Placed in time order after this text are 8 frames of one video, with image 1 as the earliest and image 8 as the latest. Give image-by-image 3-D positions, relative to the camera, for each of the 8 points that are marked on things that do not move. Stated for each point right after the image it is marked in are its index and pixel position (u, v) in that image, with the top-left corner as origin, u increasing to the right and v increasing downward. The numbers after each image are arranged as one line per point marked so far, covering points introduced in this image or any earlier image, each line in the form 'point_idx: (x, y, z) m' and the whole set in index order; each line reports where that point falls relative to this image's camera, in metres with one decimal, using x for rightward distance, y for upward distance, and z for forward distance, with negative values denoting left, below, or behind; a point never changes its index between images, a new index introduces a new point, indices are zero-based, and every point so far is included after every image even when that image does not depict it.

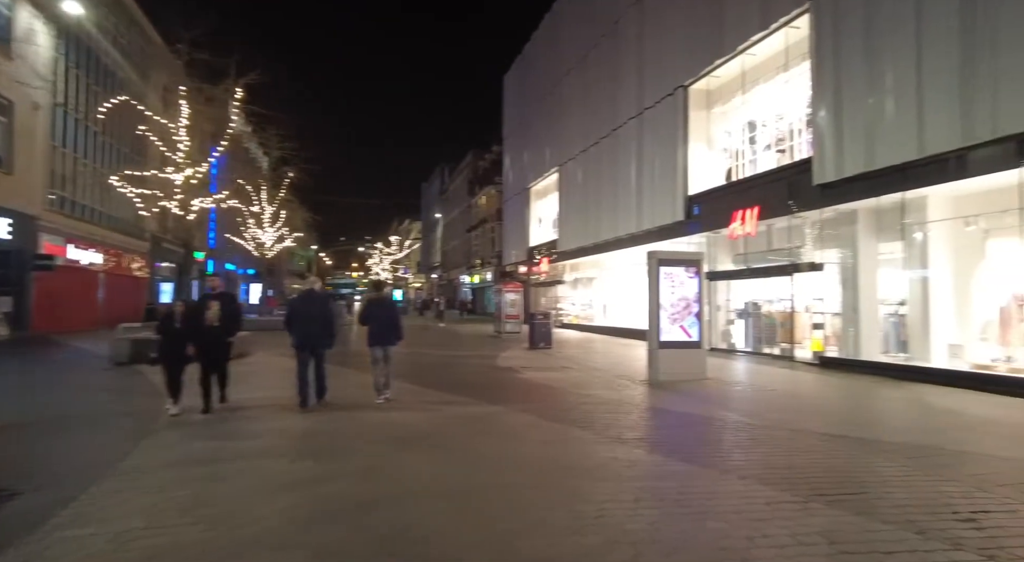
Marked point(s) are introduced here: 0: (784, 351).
0: (+8.6, -2.2, +17.3) m
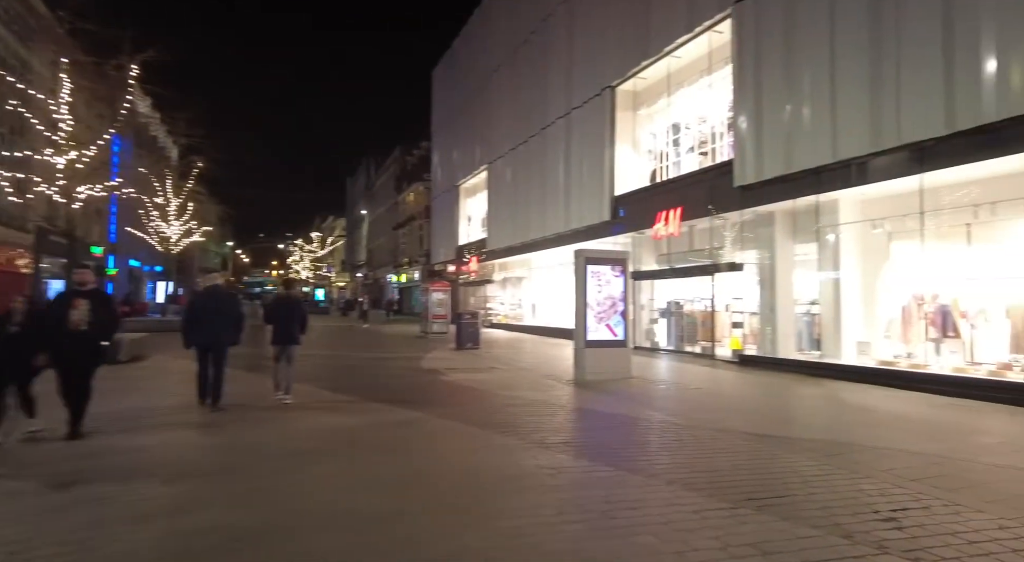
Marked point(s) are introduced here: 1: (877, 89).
0: (+6.2, -2.2, +17.7) m
1: (+7.8, +4.2, +11.7) m
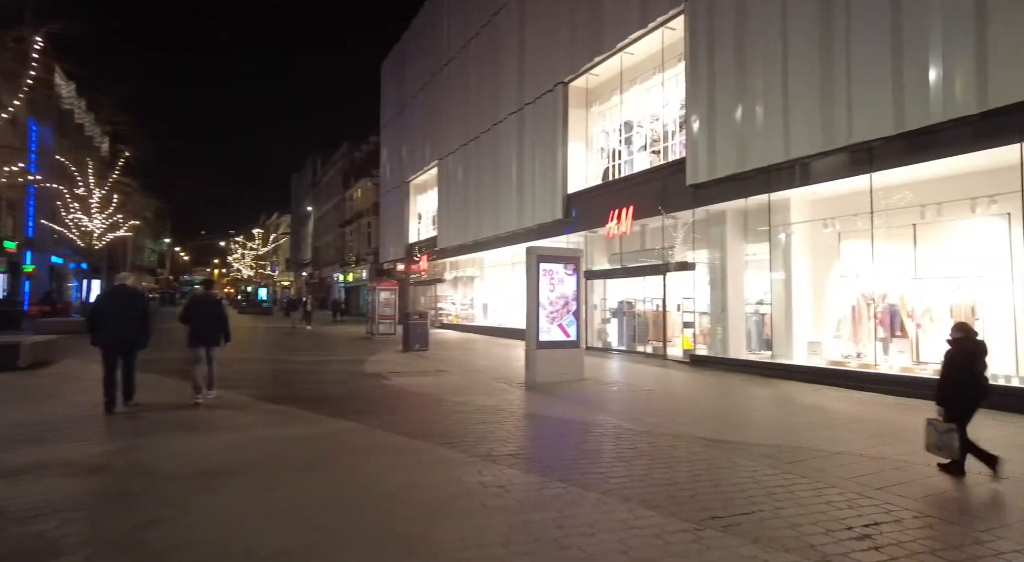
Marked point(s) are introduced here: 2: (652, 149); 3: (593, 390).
0: (+4.6, -2.2, +17.5) m
1: (+6.8, +4.2, +11.7) m
2: (+4.5, +4.3, +17.7) m
3: (+1.7, -2.3, +11.3) m
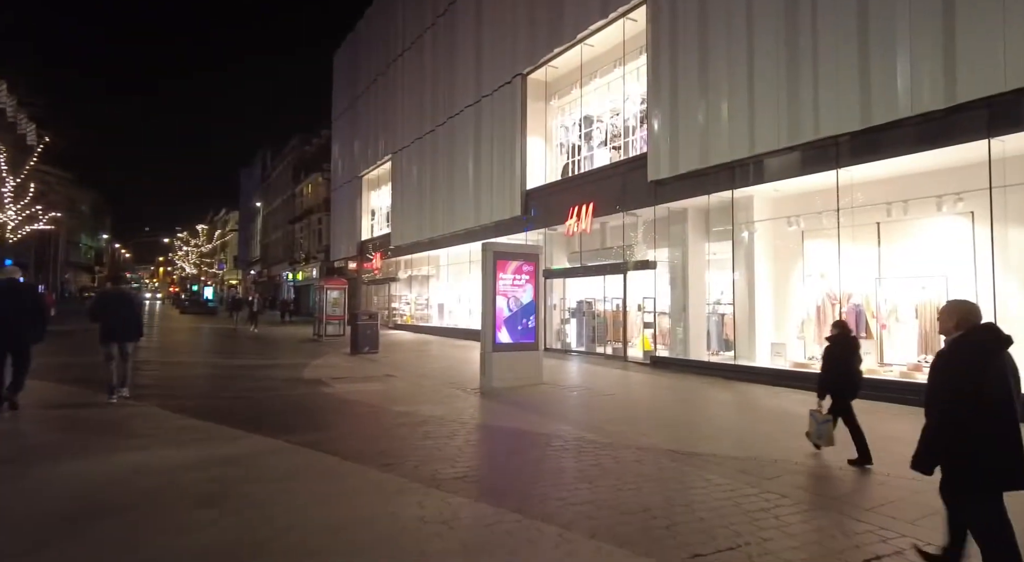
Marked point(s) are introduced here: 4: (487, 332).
0: (+3.2, -2.2, +17.0) m
1: (+5.9, +4.2, +11.3) m
2: (+3.2, +4.3, +17.2) m
3: (+0.8, -2.2, +10.6) m
4: (-0.5, -1.0, +11.0) m
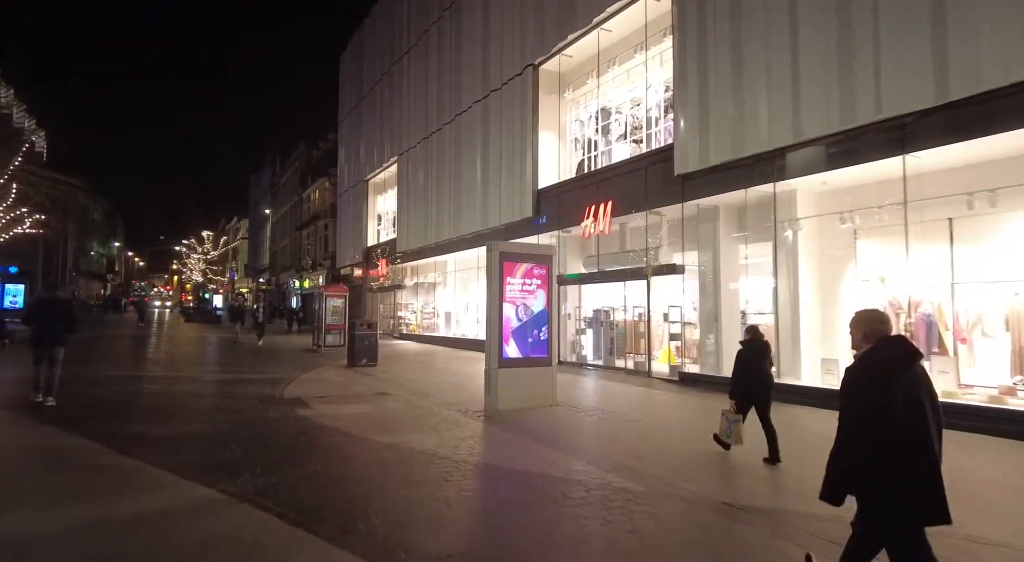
0: (+3.5, -2.4, +15.4) m
1: (+6.0, +4.1, +9.8) m
2: (+3.5, +4.1, +15.7) m
3: (+0.9, -2.3, +9.1) m
4: (-0.3, -1.1, +9.5) m
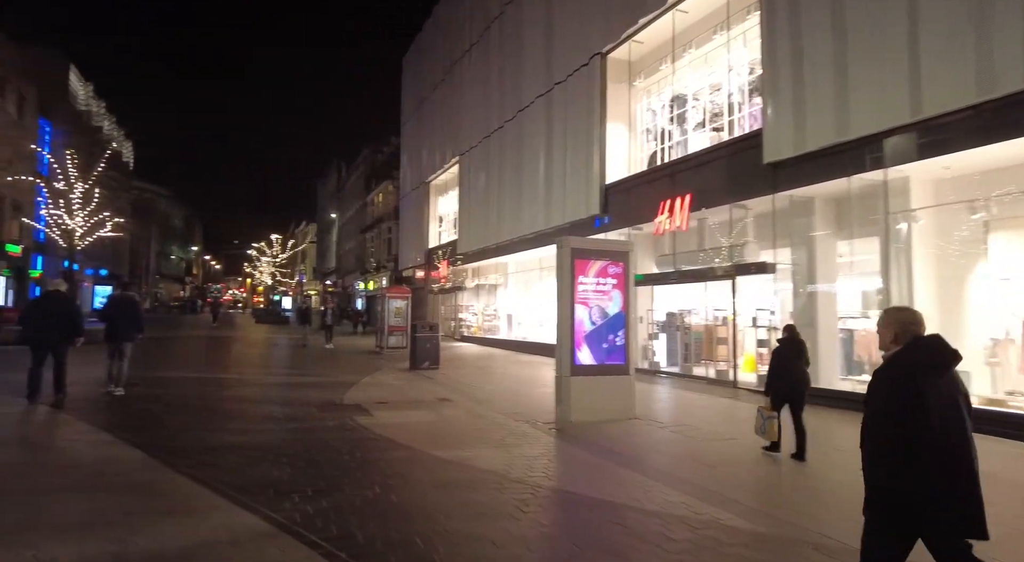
0: (+5.3, -2.4, +14.1) m
1: (+7.2, +4.1, +8.3) m
2: (+5.3, +4.1, +14.5) m
3: (+2.0, -2.3, +8.1) m
4: (+0.8, -1.1, +8.7) m
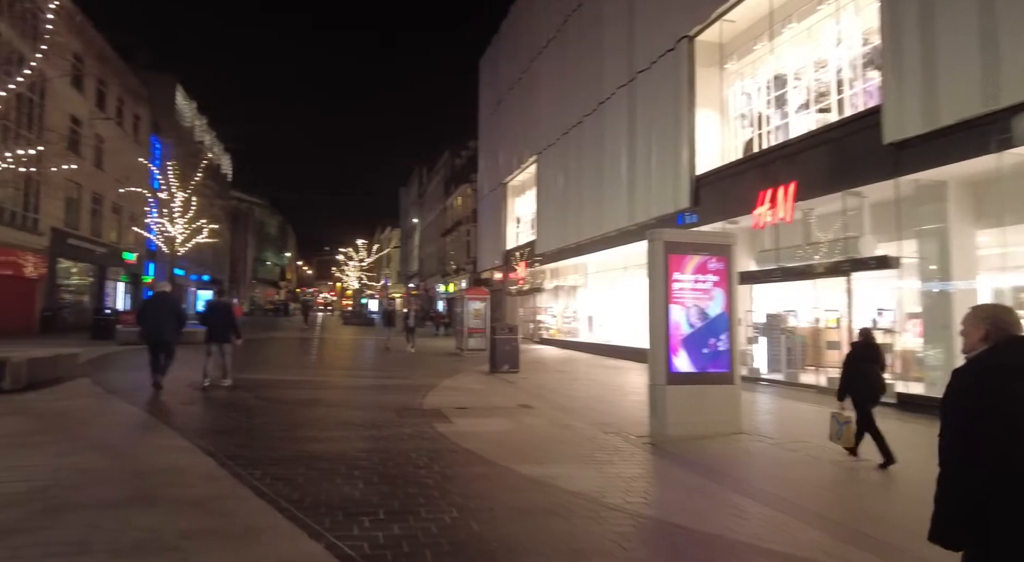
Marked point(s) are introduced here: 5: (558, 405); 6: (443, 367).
0: (+7.3, -2.3, +12.6) m
1: (+8.3, +4.2, +6.5) m
2: (+7.3, +4.1, +13.0) m
3: (+3.2, -2.3, +7.0) m
4: (+2.1, -1.1, +7.8) m
5: (+0.9, -2.3, +10.2) m
6: (-2.3, -2.9, +18.6) m
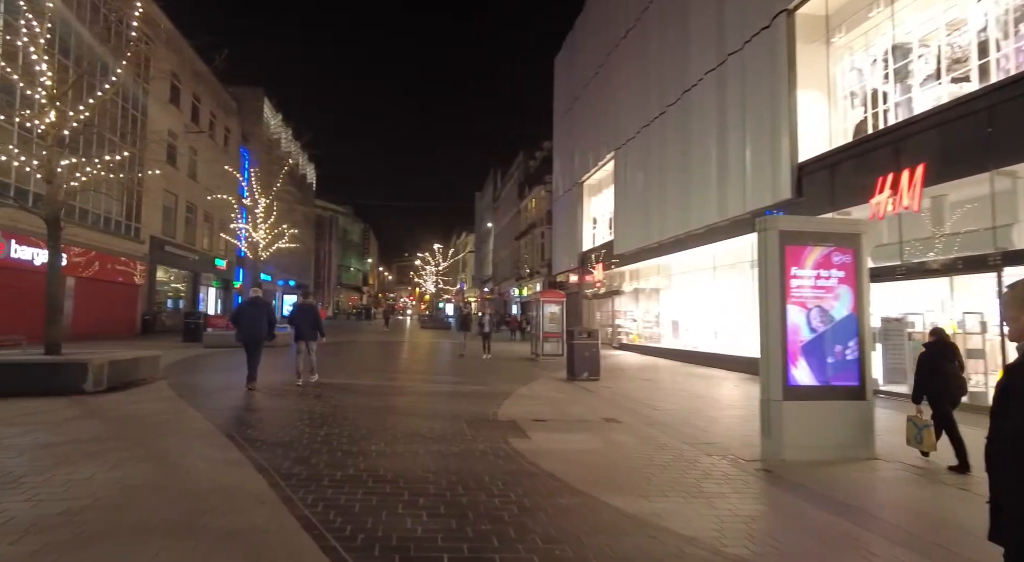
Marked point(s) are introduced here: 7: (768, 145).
0: (+9.0, -2.3, +10.6) m
1: (+9.1, +4.3, +4.6) m
2: (+8.9, +4.2, +11.1) m
3: (+4.2, -2.2, +5.7) m
4: (+3.1, -1.1, +6.6) m
5: (+2.3, -2.3, +9.2) m
6: (+0.2, -3.0, +17.9) m
7: (+7.3, +3.9, +15.5) m
